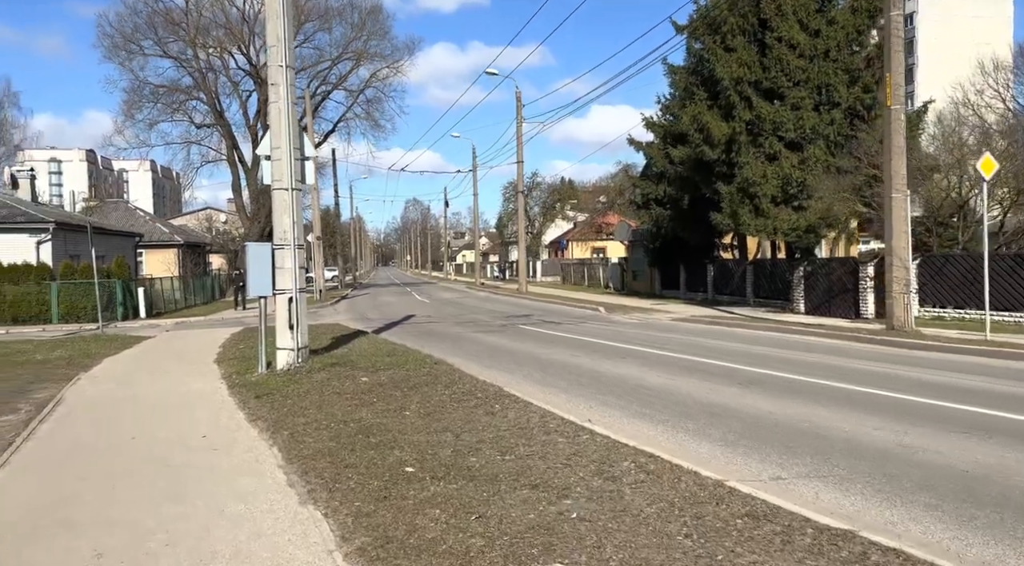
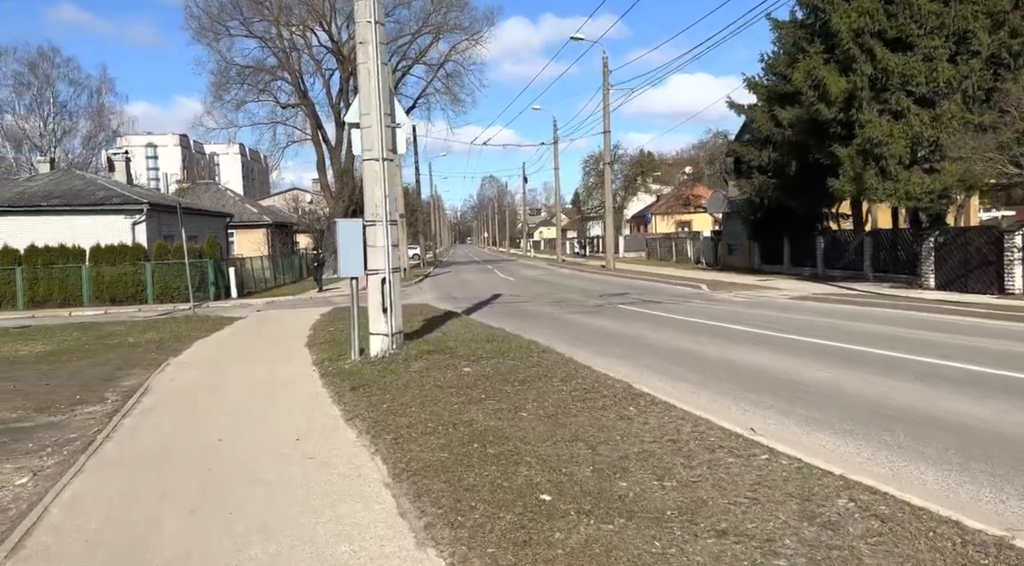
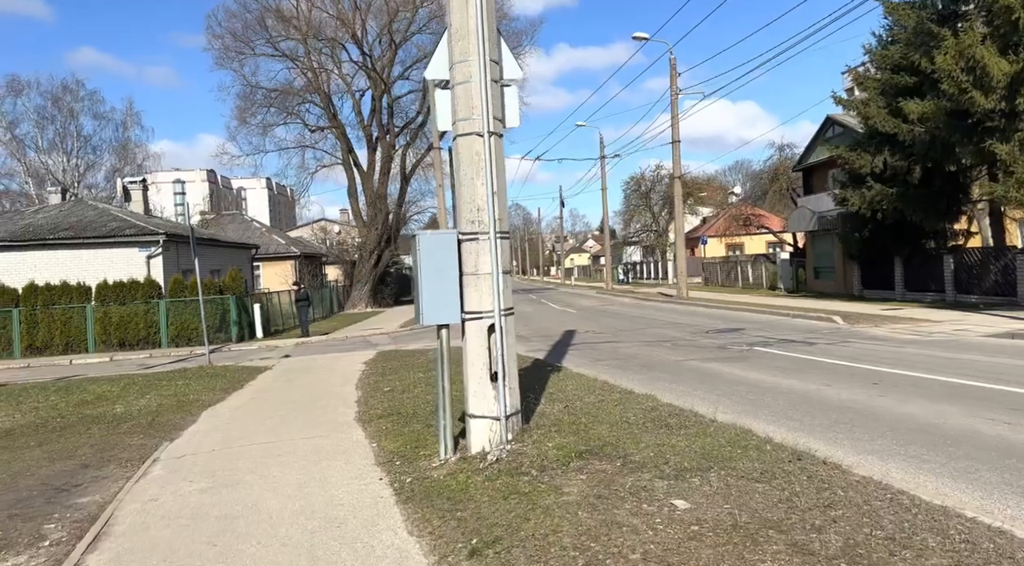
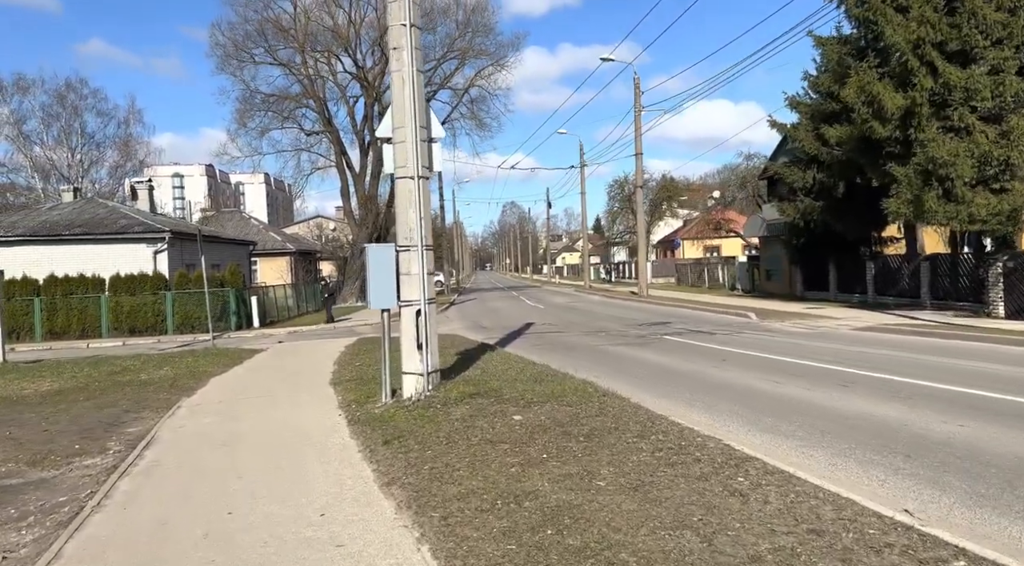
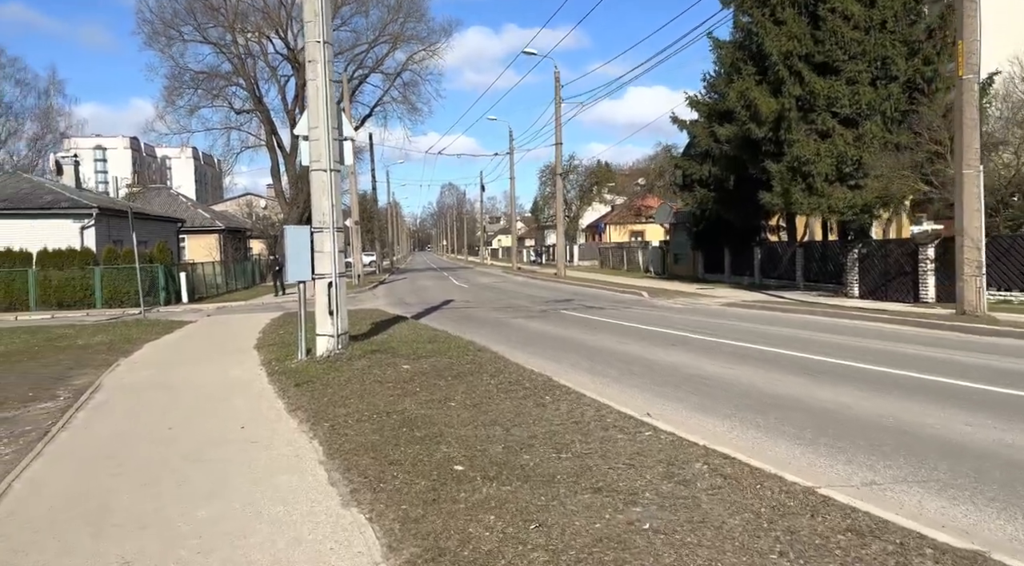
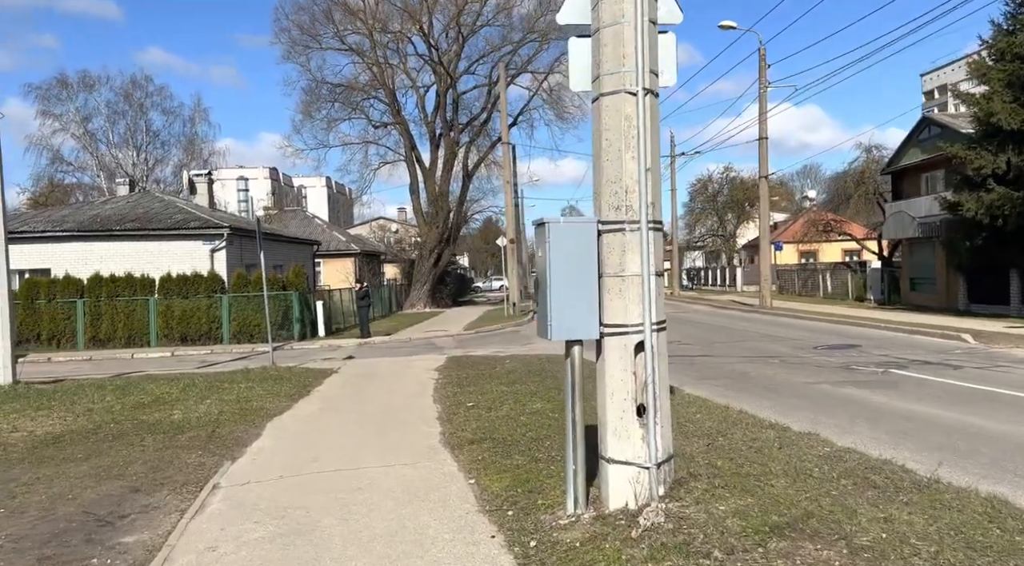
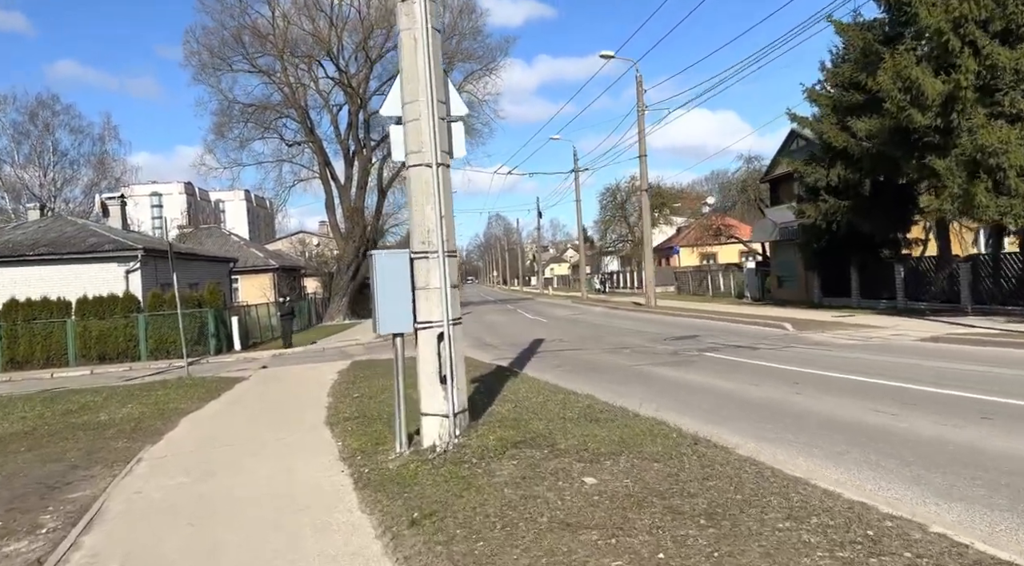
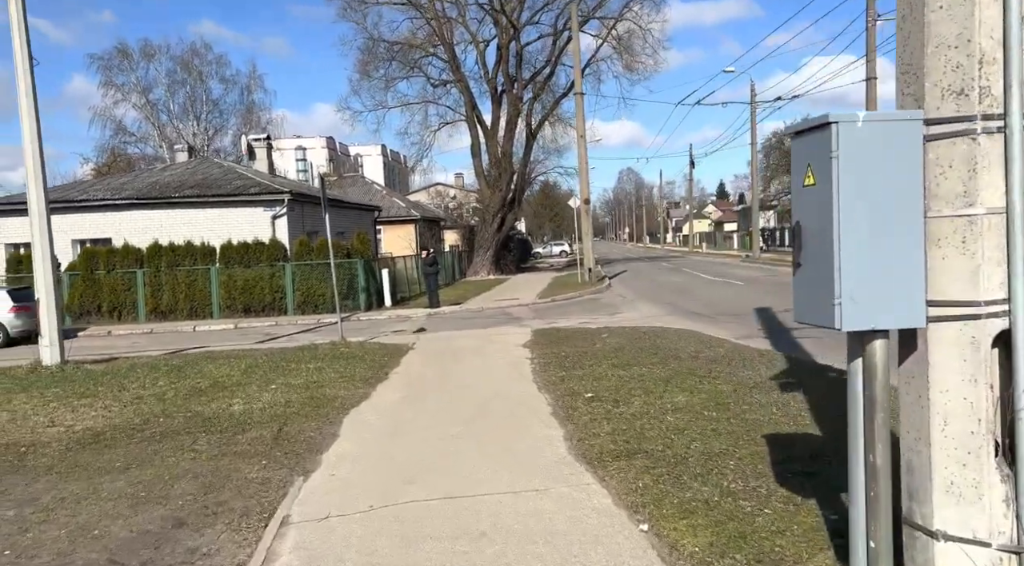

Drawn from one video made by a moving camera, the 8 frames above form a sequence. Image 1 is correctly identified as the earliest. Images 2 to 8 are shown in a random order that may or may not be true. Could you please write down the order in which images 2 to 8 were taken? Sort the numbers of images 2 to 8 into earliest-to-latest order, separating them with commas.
5, 2, 4, 7, 3, 6, 8
